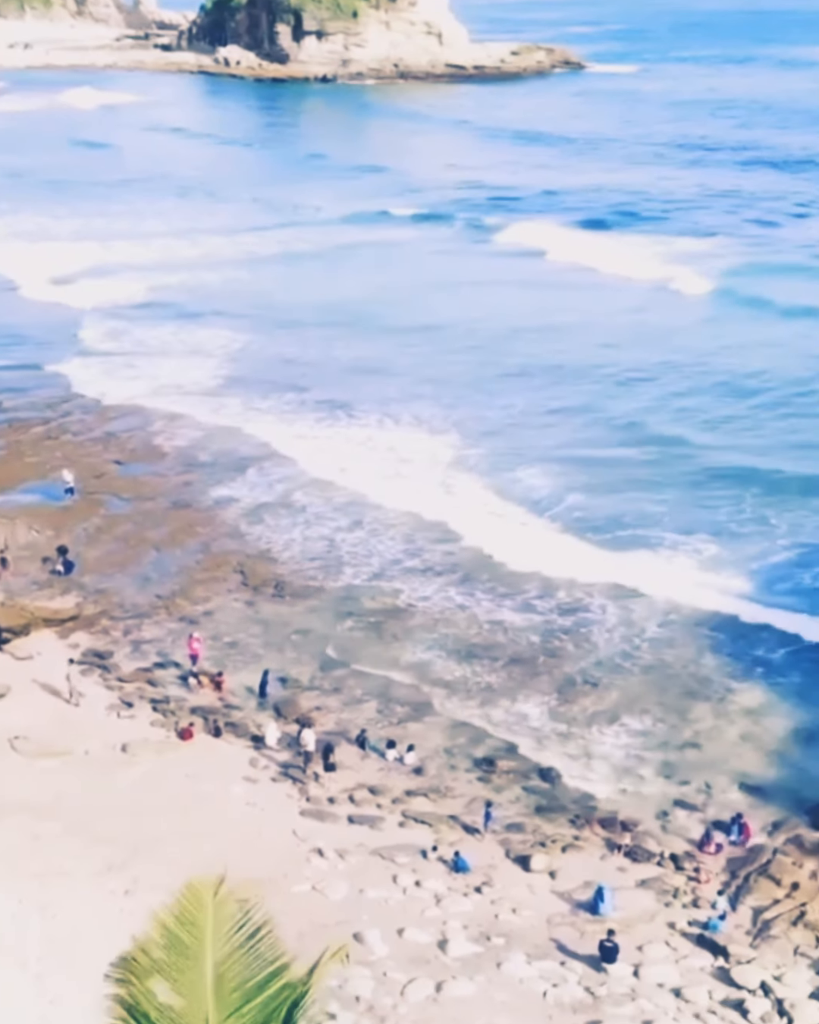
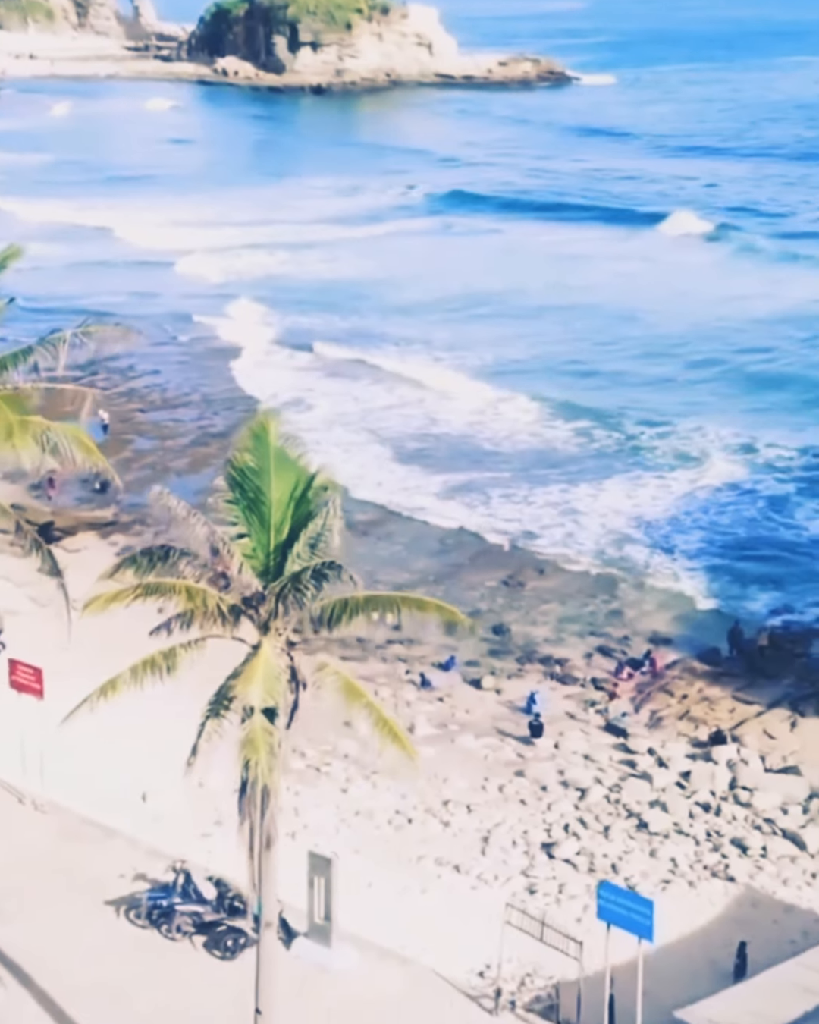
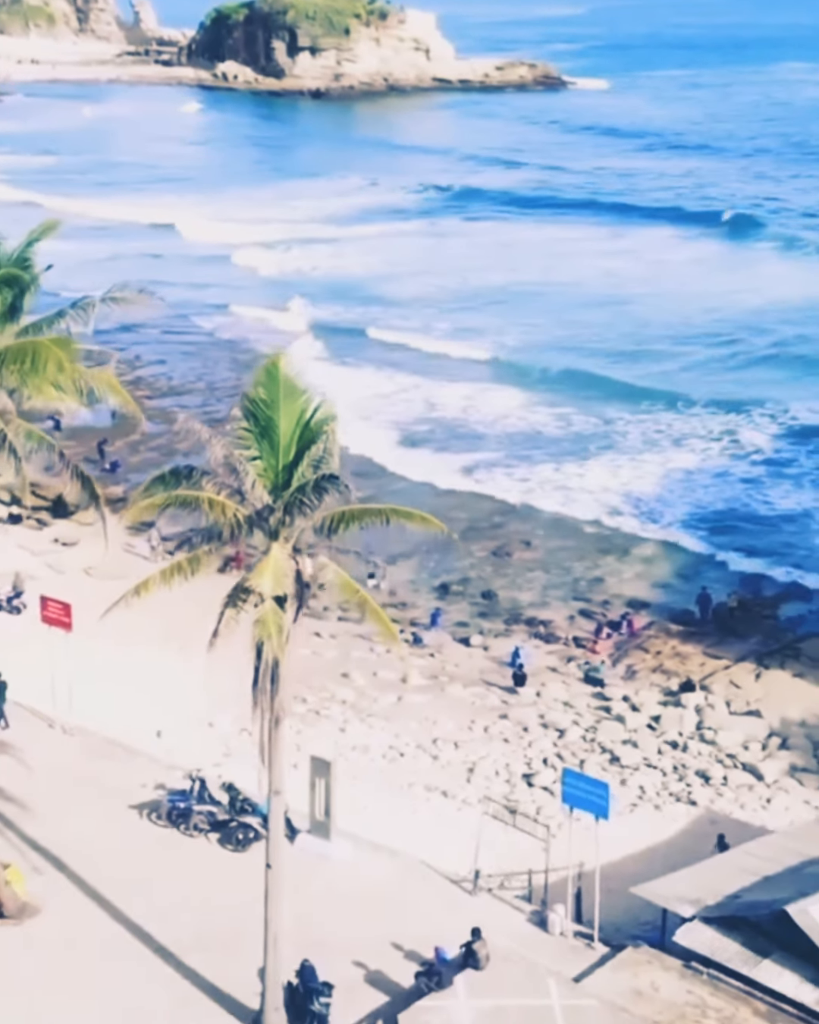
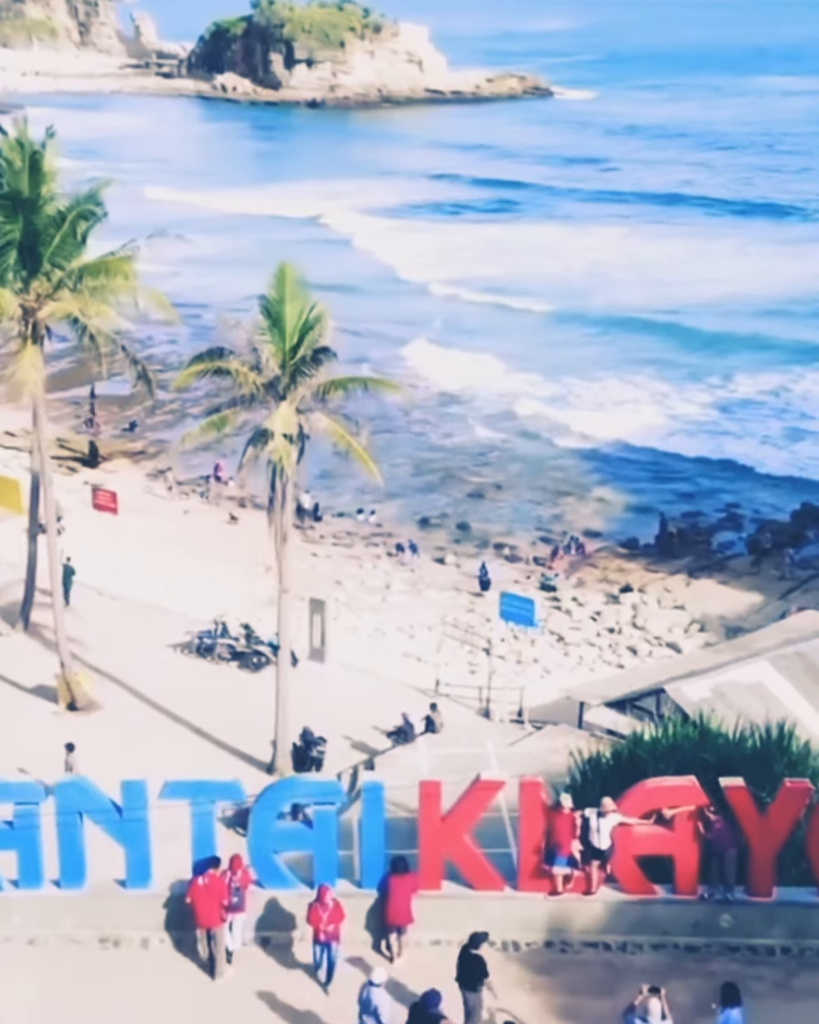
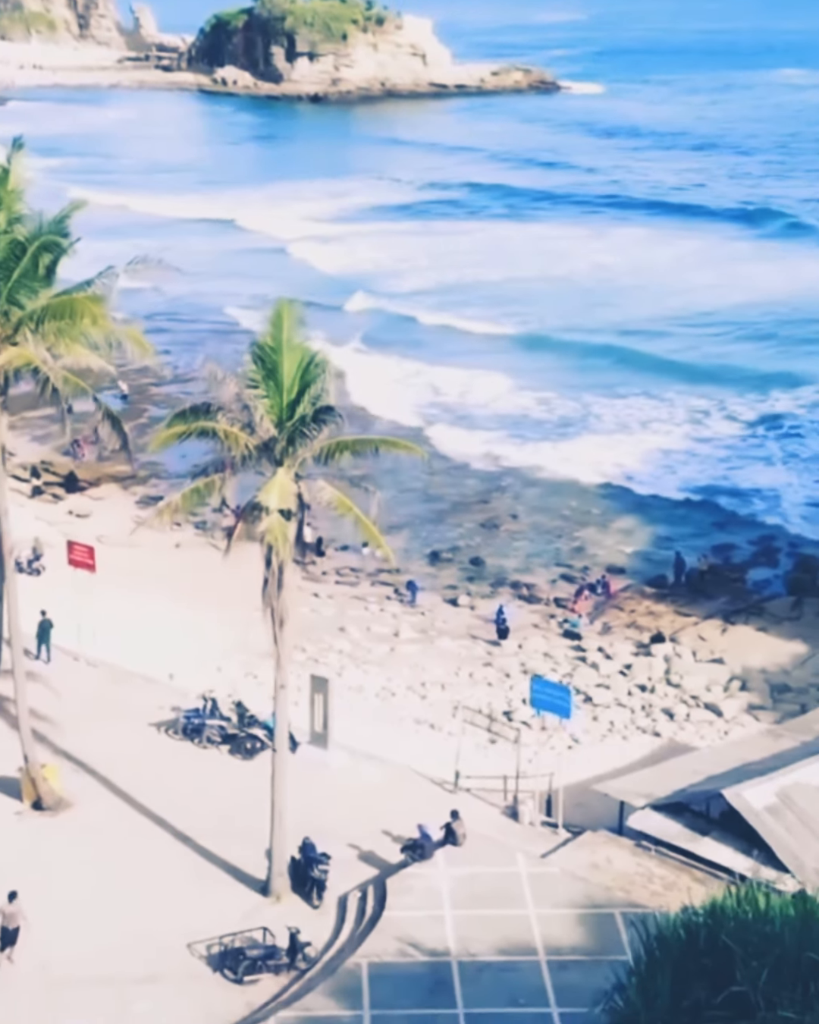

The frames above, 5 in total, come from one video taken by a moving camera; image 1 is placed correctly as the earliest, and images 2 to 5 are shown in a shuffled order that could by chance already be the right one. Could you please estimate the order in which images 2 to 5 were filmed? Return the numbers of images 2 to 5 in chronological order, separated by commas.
2, 3, 5, 4
